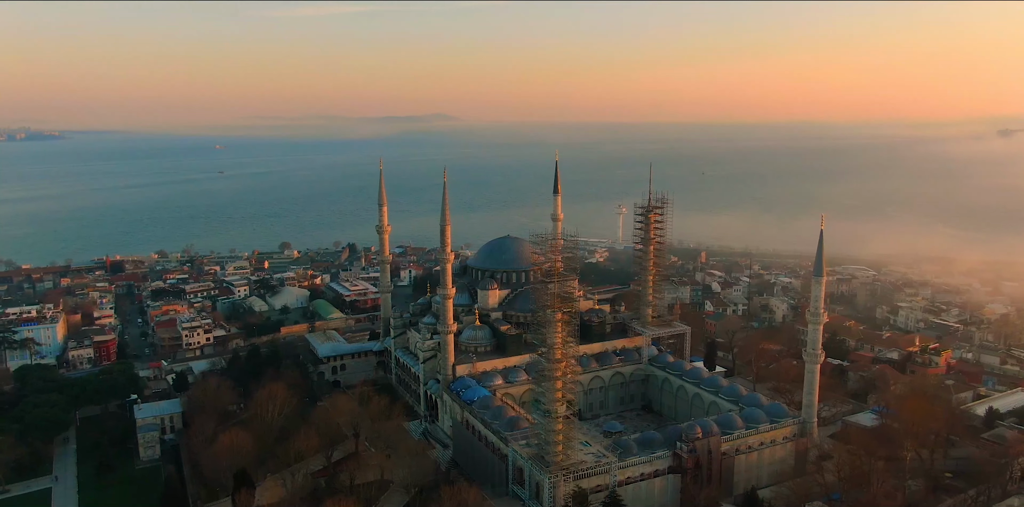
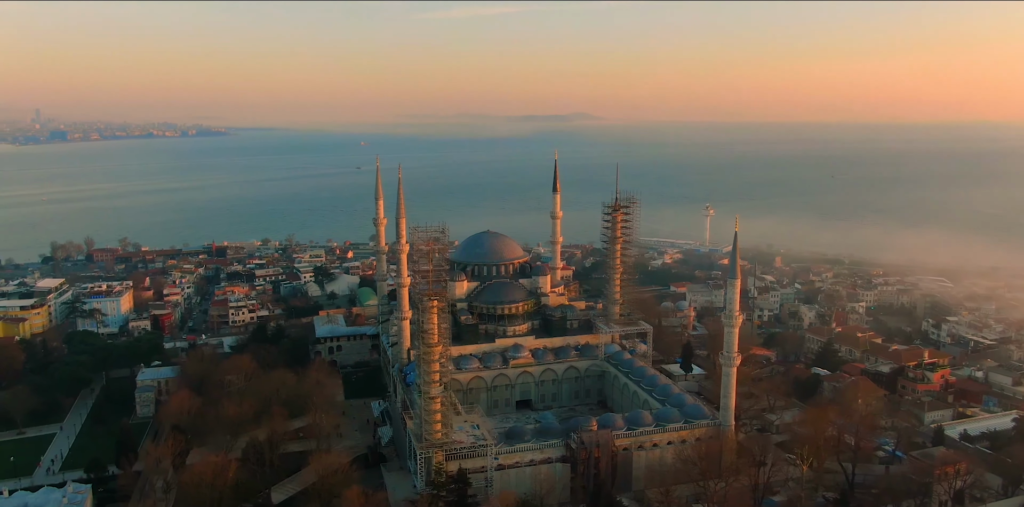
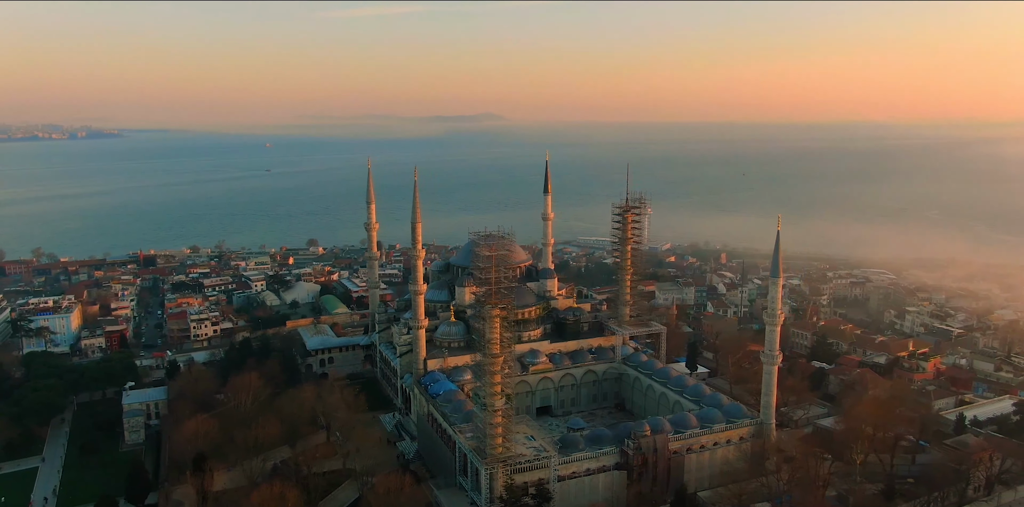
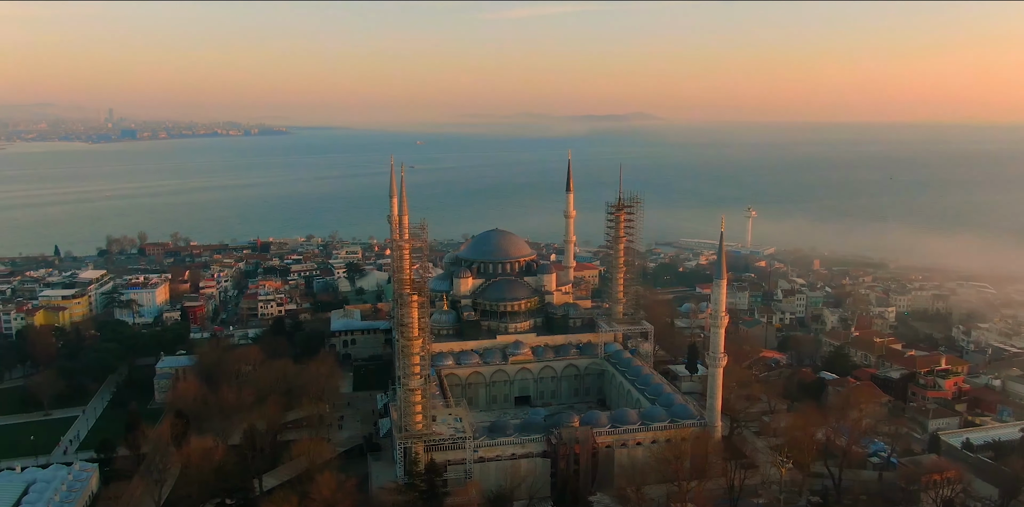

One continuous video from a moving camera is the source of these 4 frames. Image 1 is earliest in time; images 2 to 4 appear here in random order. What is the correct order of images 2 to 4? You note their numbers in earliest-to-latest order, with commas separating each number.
3, 2, 4
